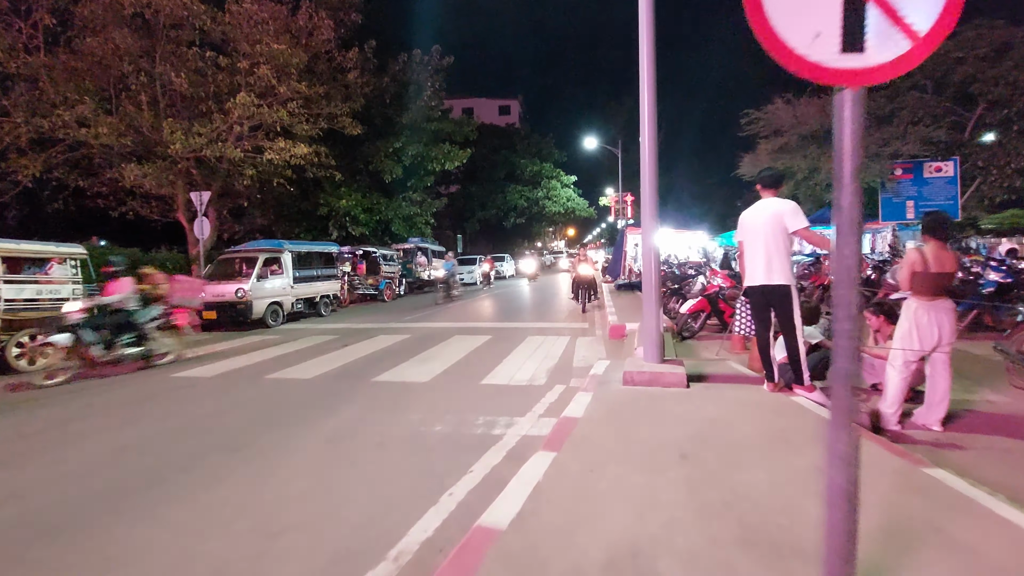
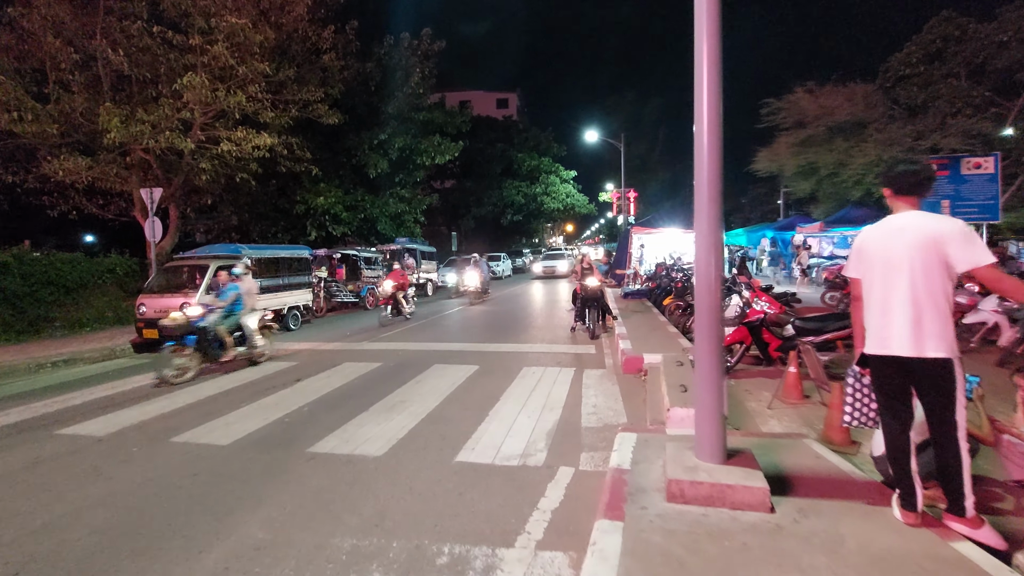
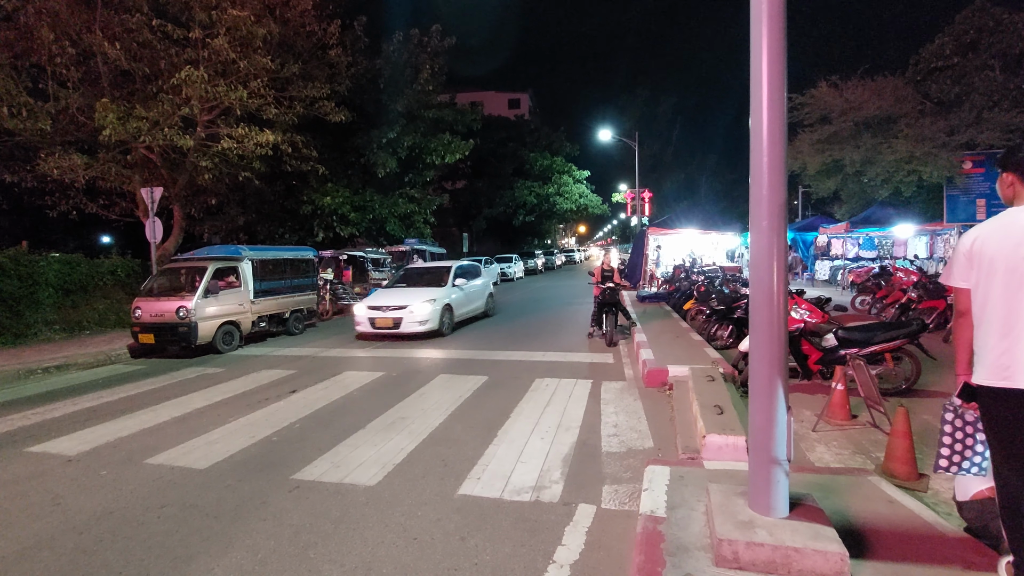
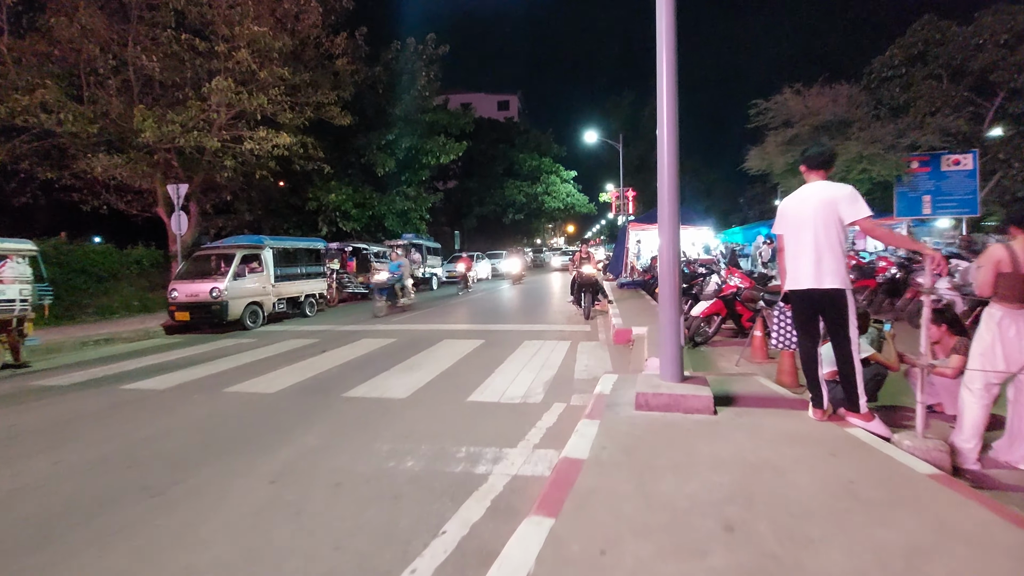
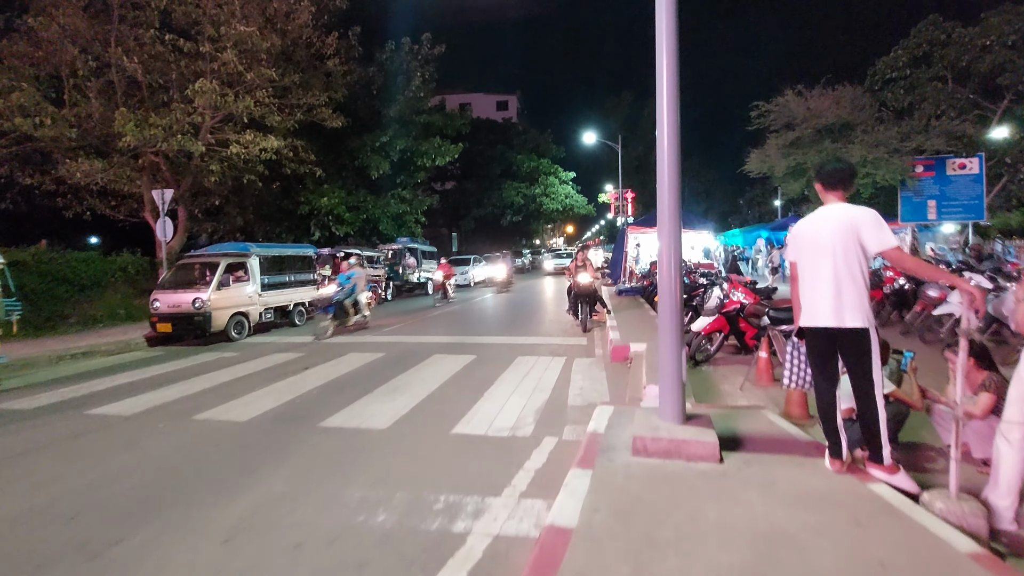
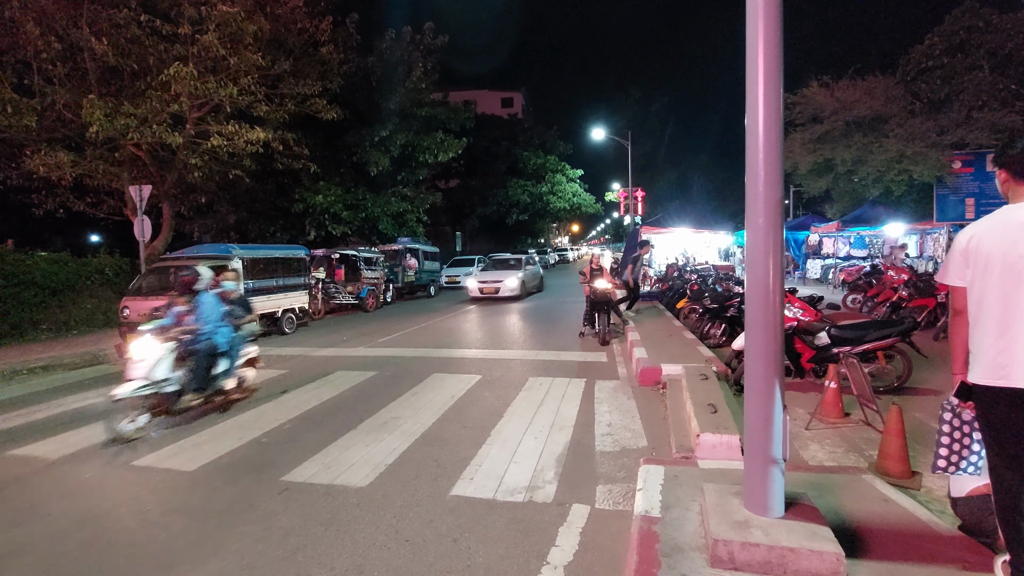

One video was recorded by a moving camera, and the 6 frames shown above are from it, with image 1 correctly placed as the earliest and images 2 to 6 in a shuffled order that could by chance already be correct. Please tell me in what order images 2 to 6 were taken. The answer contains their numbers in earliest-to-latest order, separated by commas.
4, 5, 2, 6, 3
